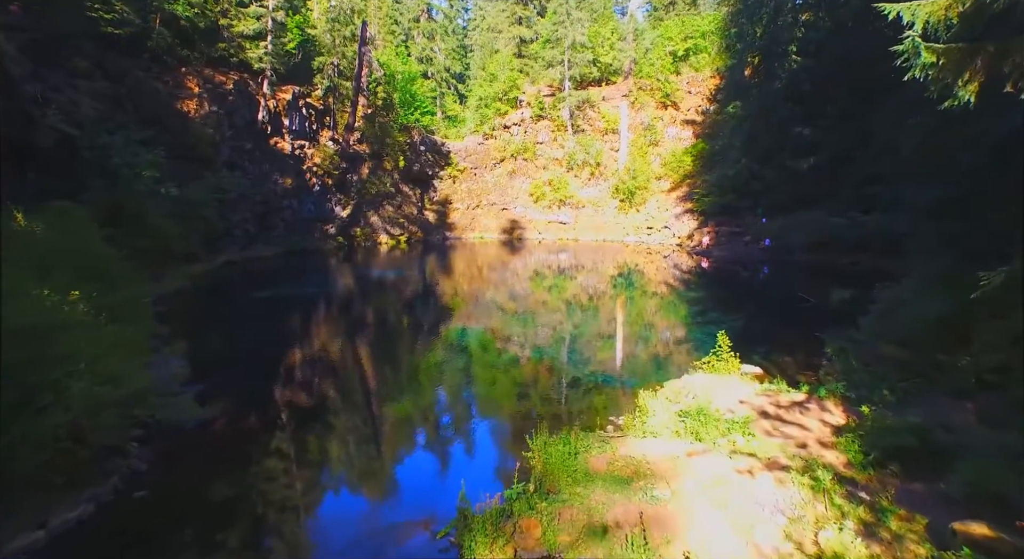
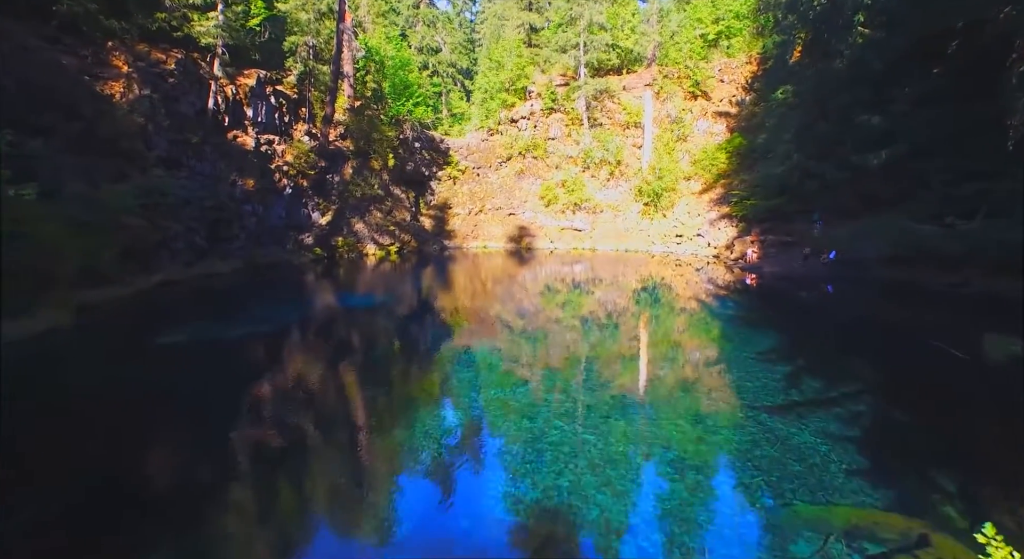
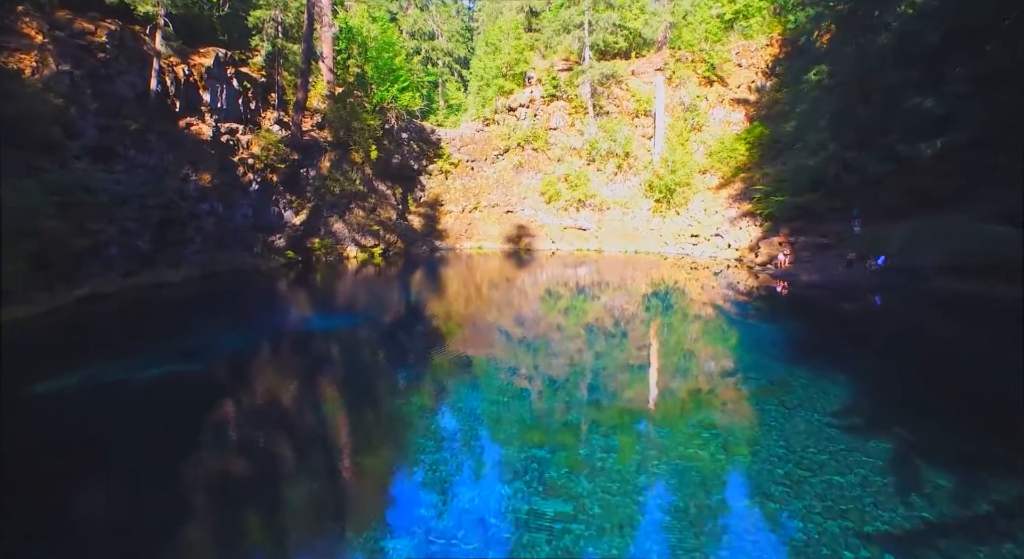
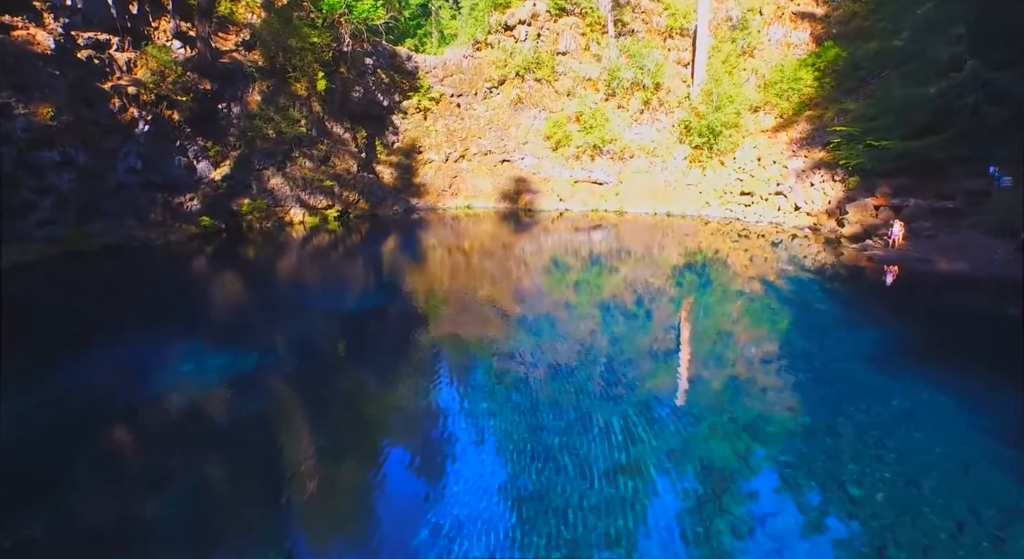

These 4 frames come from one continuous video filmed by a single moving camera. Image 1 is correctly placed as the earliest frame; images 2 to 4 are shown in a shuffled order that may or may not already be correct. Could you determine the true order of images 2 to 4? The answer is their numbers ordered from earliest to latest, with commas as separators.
2, 3, 4
